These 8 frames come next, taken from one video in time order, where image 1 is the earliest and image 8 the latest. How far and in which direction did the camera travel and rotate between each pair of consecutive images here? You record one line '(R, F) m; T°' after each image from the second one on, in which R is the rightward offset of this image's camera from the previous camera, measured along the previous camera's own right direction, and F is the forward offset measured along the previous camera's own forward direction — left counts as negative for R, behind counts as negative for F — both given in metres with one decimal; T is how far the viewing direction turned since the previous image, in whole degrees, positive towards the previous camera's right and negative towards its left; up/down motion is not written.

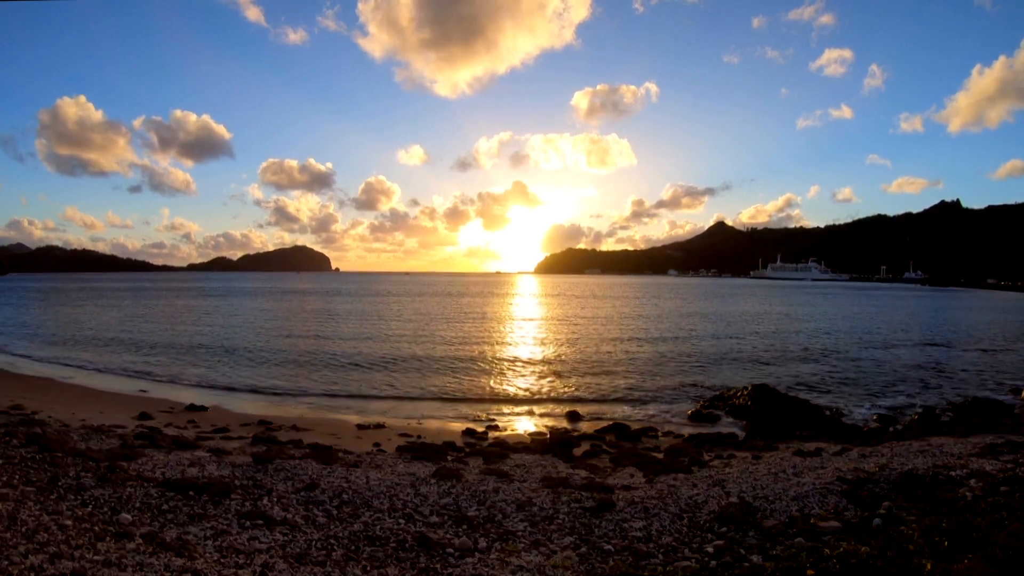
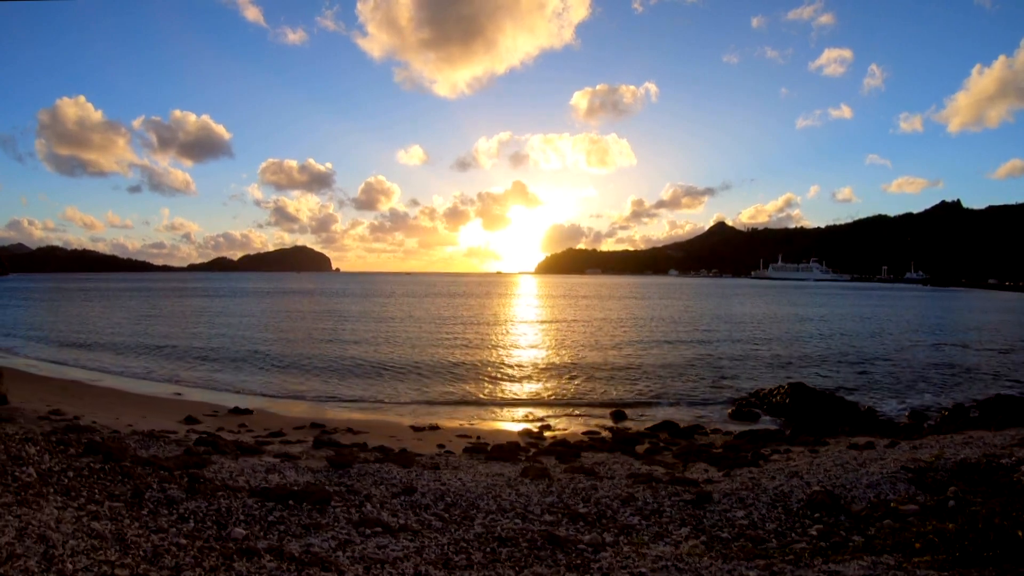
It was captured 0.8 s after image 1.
(-1.2, 0.0) m; 0°
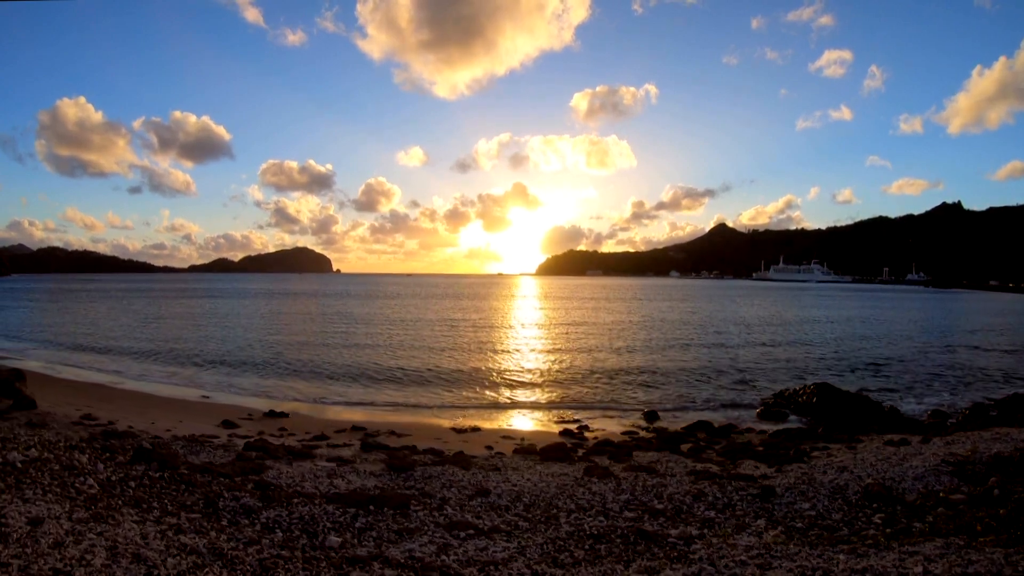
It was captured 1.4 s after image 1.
(-0.9, 0.0) m; 0°
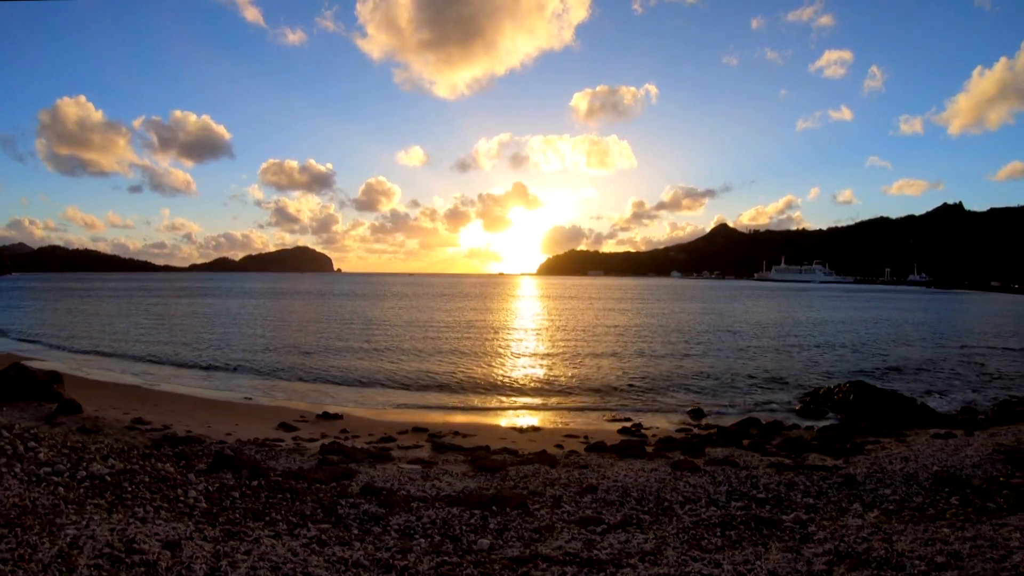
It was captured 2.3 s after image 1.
(-1.4, 0.0) m; 0°
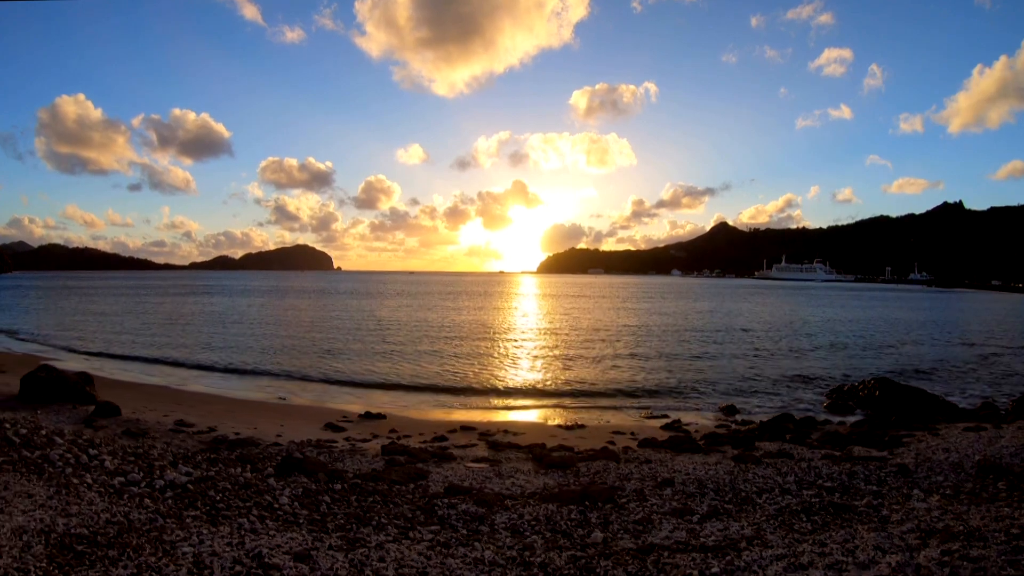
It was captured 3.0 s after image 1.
(-1.1, 0.0) m; 0°
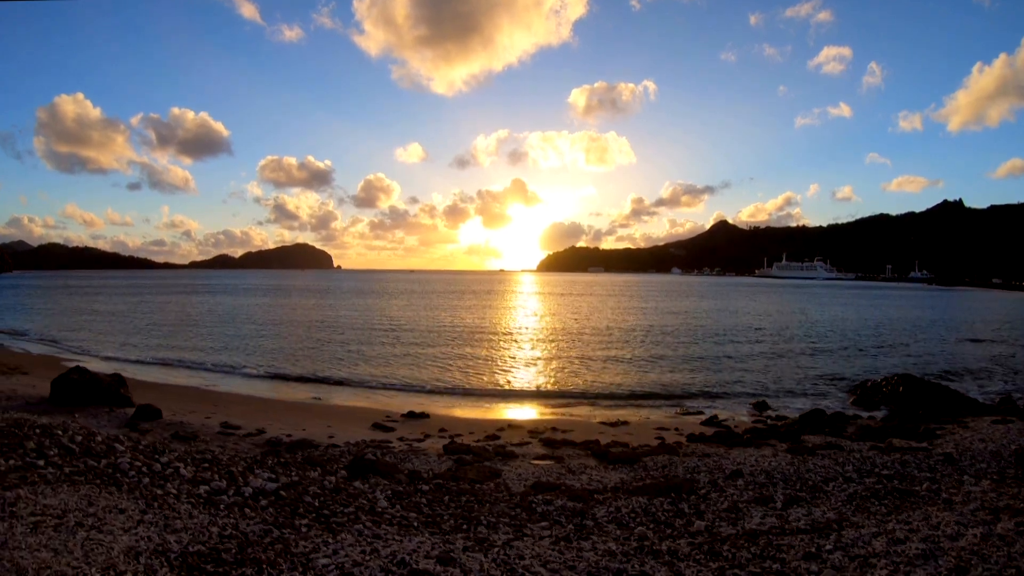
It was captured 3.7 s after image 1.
(-1.1, 0.0) m; 0°
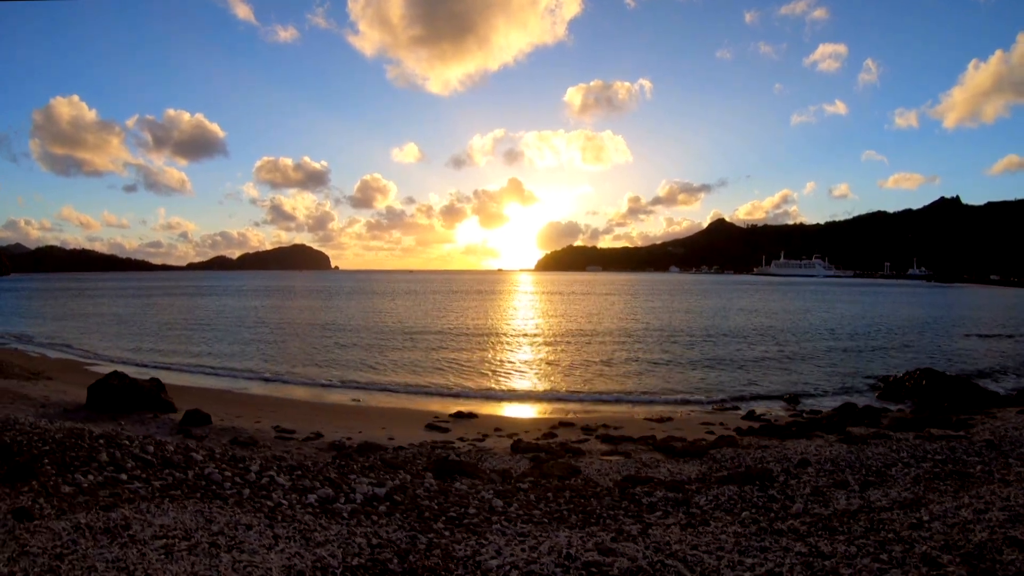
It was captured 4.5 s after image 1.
(-1.2, -0.1) m; 0°
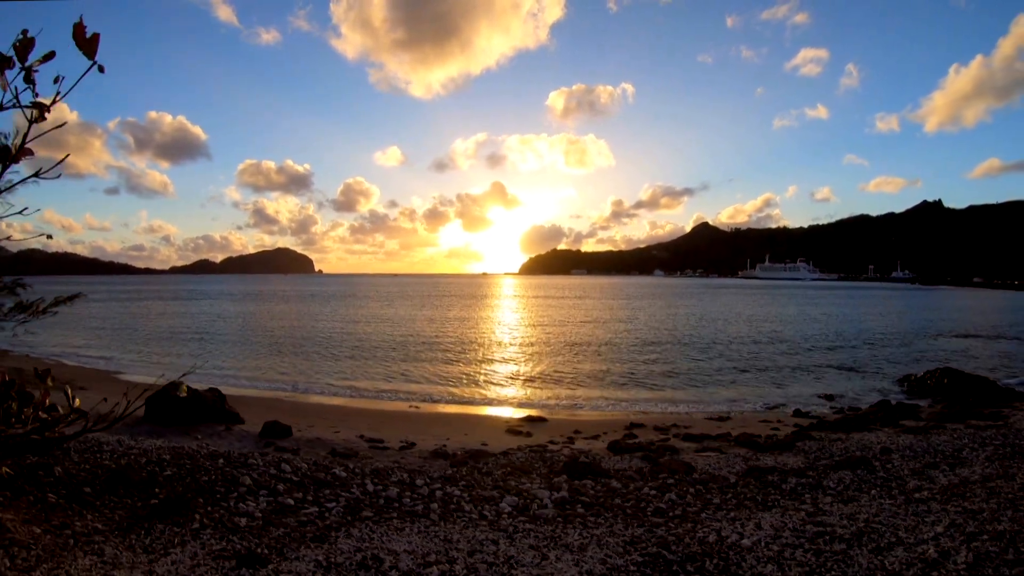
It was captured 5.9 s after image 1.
(-2.1, -0.4) m; +1°
